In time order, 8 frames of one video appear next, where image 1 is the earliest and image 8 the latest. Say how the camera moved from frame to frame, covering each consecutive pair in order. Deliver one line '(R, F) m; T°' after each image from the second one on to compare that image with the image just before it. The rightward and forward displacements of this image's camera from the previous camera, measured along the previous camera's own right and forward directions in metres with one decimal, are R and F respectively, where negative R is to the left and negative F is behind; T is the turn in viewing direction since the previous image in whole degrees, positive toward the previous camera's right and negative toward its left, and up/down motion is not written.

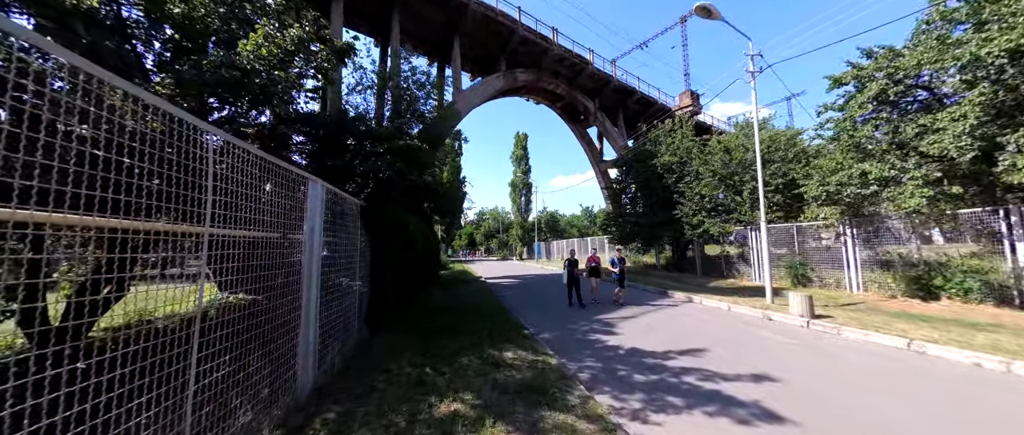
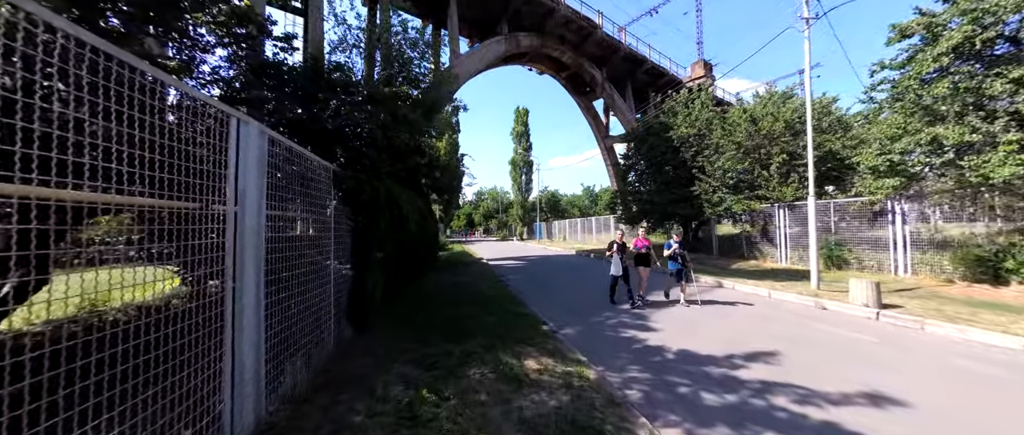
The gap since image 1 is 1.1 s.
(-0.3, +1.3) m; 0°
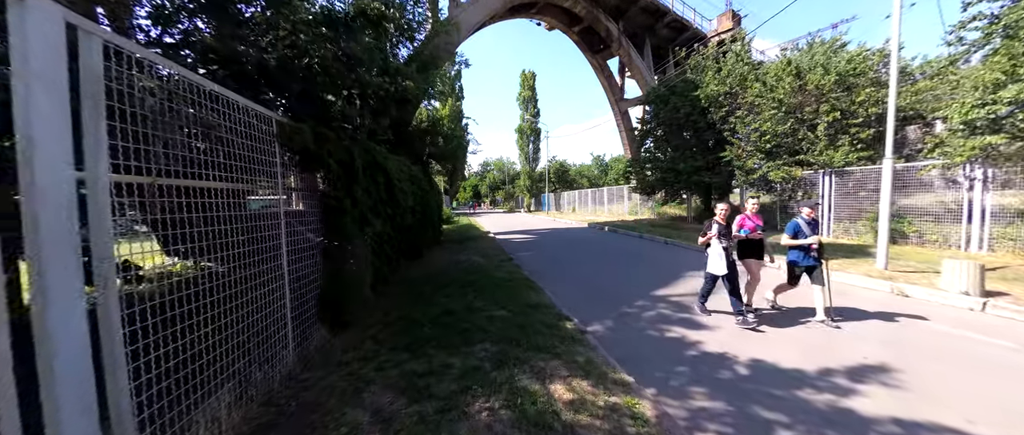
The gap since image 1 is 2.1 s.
(-0.1, +1.3) m; -1°
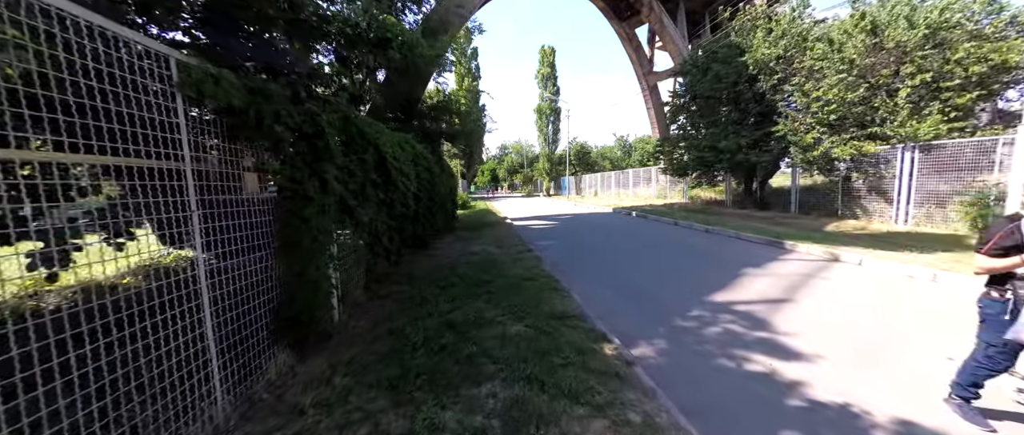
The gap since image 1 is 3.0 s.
(0.0, +1.2) m; -3°
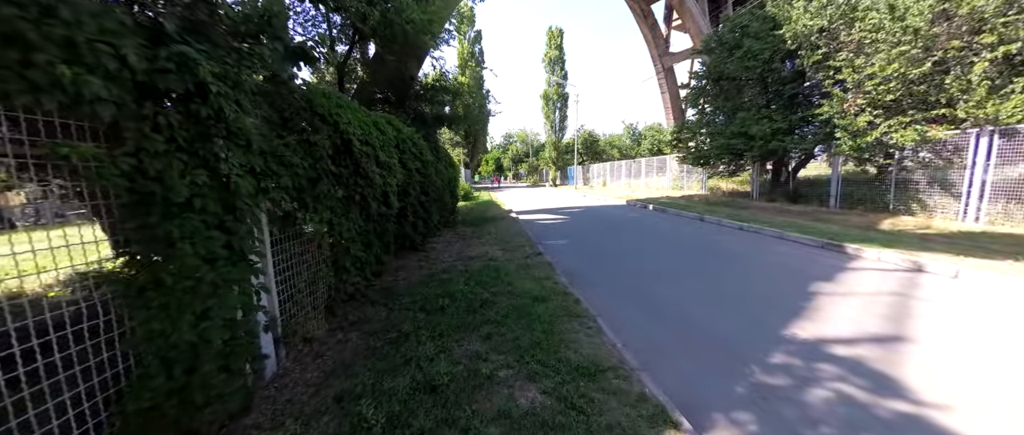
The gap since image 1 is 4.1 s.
(0.0, +1.3) m; -1°
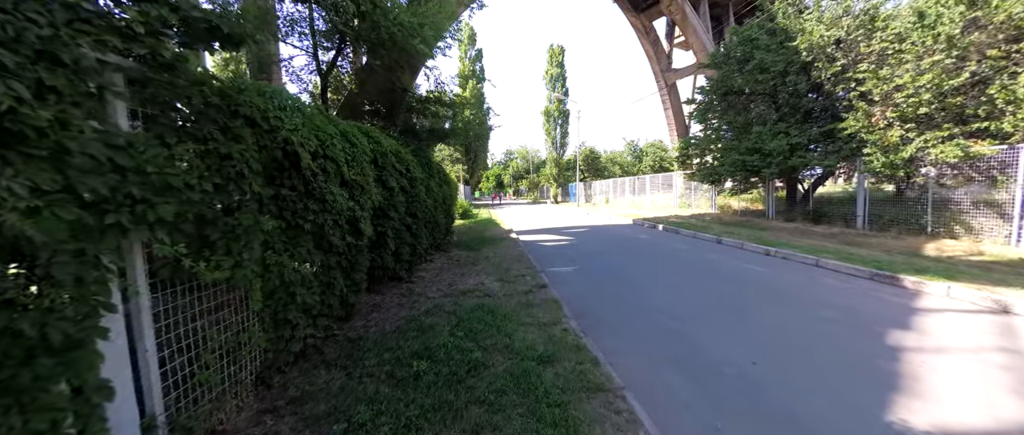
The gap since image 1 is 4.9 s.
(0.0, +0.9) m; 0°
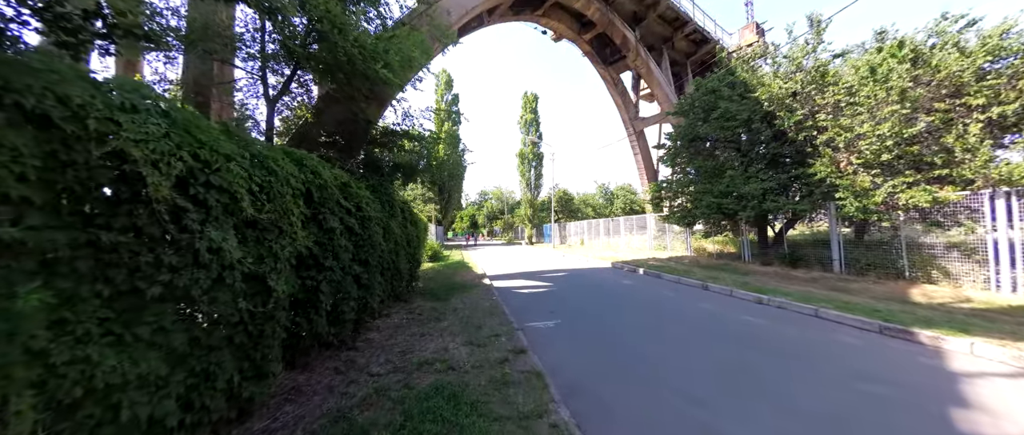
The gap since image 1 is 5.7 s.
(0.0, +0.9) m; +4°
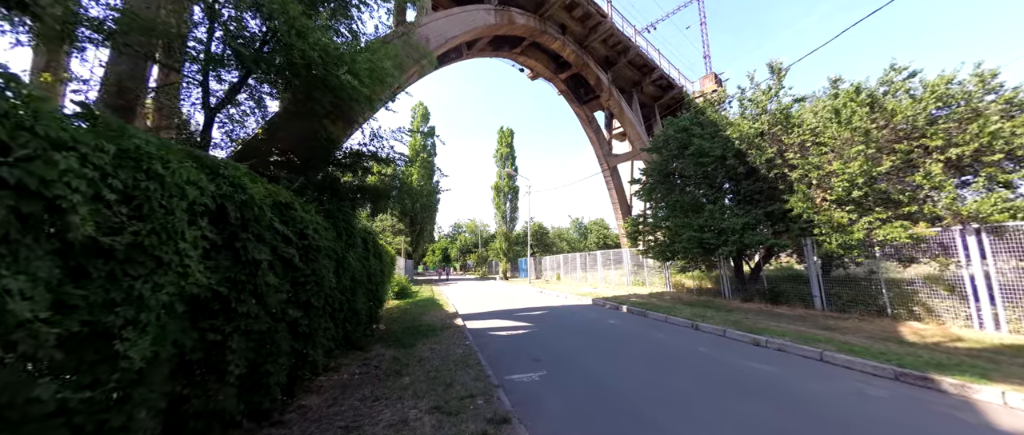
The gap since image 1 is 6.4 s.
(-0.1, +0.8) m; +4°
